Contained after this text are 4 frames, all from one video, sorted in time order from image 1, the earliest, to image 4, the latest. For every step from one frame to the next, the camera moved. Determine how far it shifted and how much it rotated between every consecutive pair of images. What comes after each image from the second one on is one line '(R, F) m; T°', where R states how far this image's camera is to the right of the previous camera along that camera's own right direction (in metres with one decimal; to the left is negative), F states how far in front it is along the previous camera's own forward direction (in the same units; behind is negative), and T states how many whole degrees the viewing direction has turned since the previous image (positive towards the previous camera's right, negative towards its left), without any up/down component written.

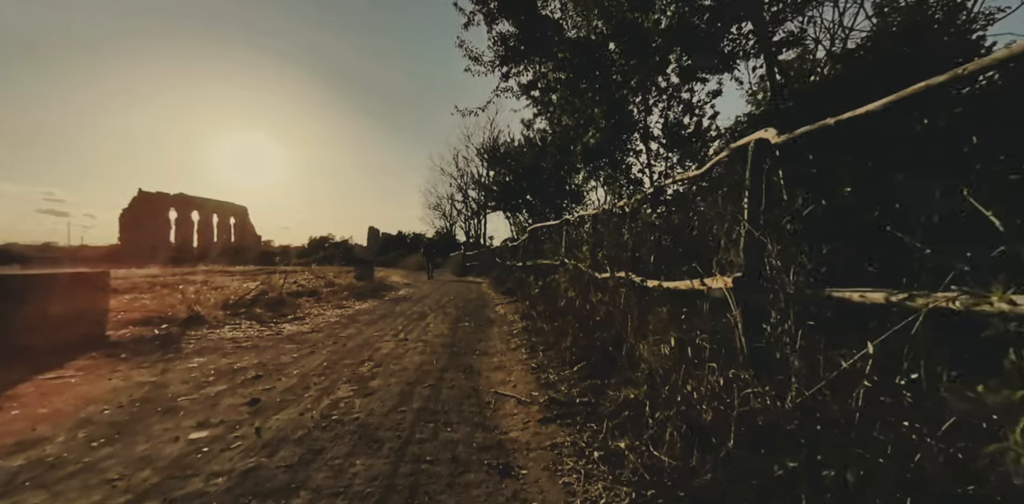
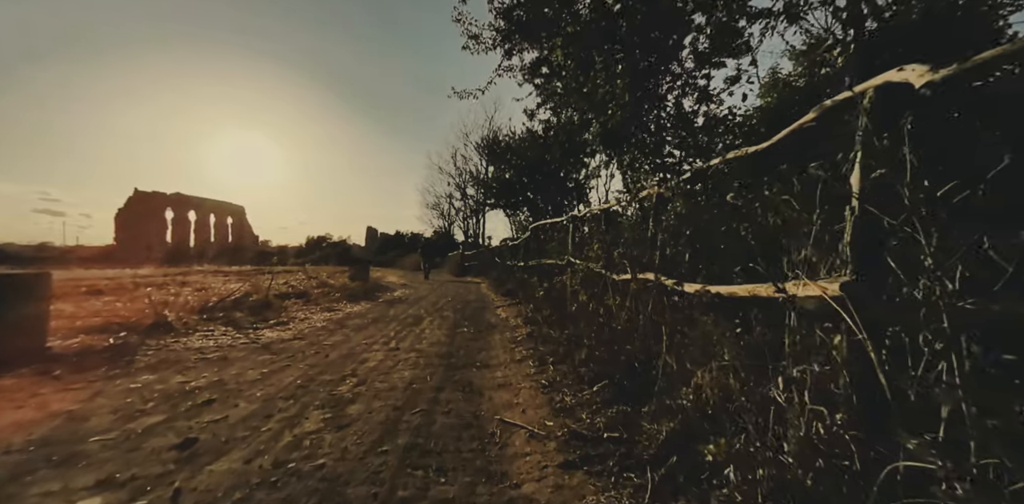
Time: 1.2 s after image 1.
(-0.1, +0.8) m; 0°
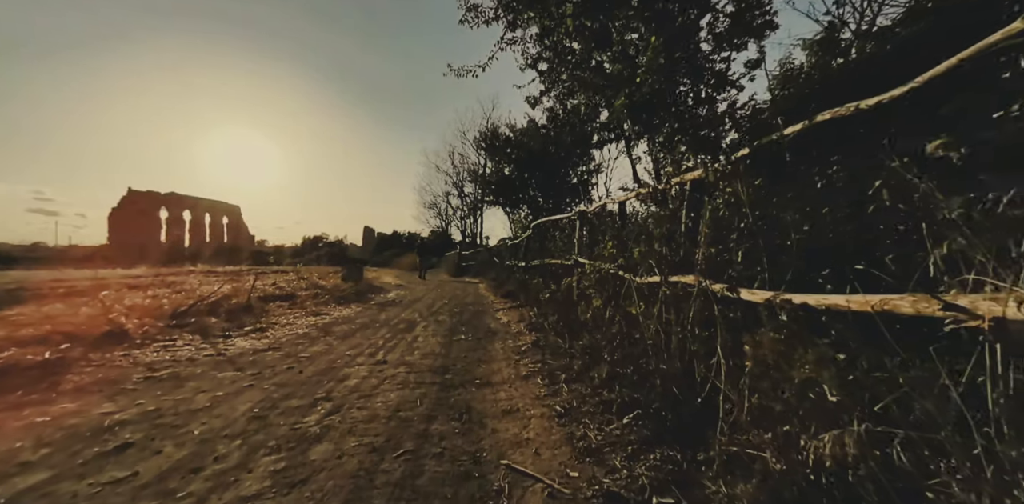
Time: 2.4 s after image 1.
(-0.1, +0.9) m; 0°
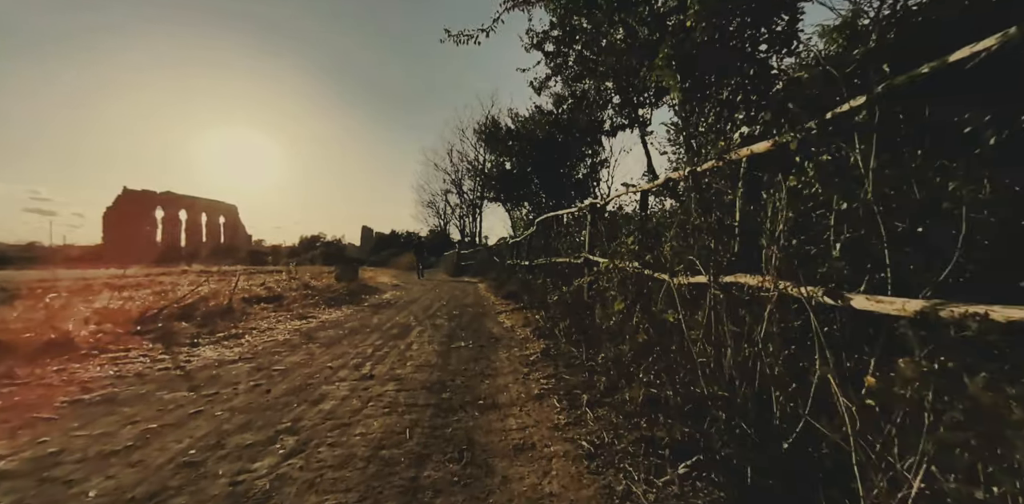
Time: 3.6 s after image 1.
(-0.1, +0.9) m; 0°
